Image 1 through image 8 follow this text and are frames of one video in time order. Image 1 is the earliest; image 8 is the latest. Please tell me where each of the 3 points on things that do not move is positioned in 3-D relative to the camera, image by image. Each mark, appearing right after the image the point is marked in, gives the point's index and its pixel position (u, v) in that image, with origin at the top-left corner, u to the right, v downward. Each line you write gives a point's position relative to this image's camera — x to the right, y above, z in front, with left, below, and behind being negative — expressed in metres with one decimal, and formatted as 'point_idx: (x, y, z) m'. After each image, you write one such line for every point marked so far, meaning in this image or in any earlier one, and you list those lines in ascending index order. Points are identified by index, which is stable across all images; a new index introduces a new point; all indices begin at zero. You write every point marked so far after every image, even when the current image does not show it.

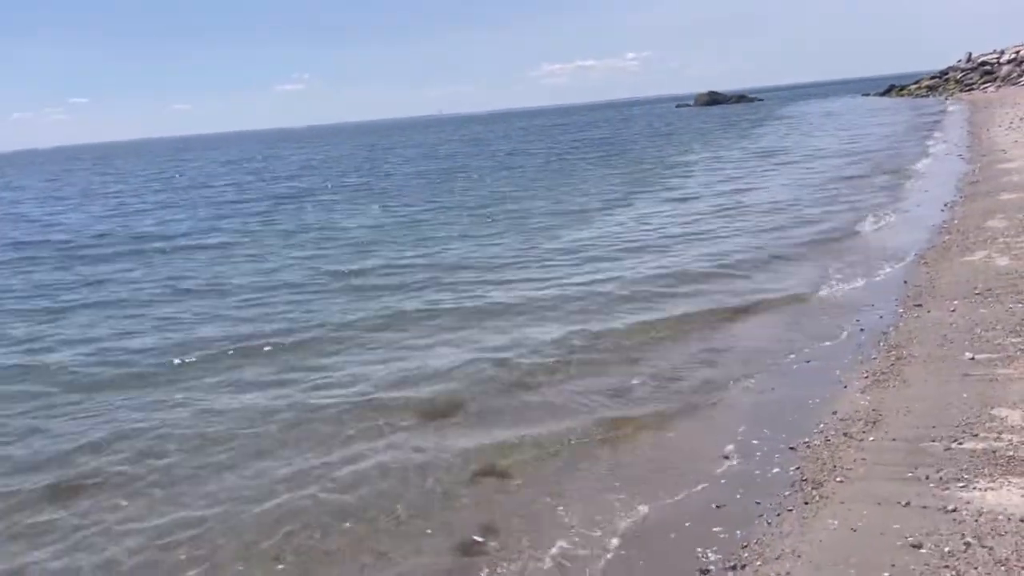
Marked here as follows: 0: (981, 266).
0: (+5.0, +0.2, +9.4) m
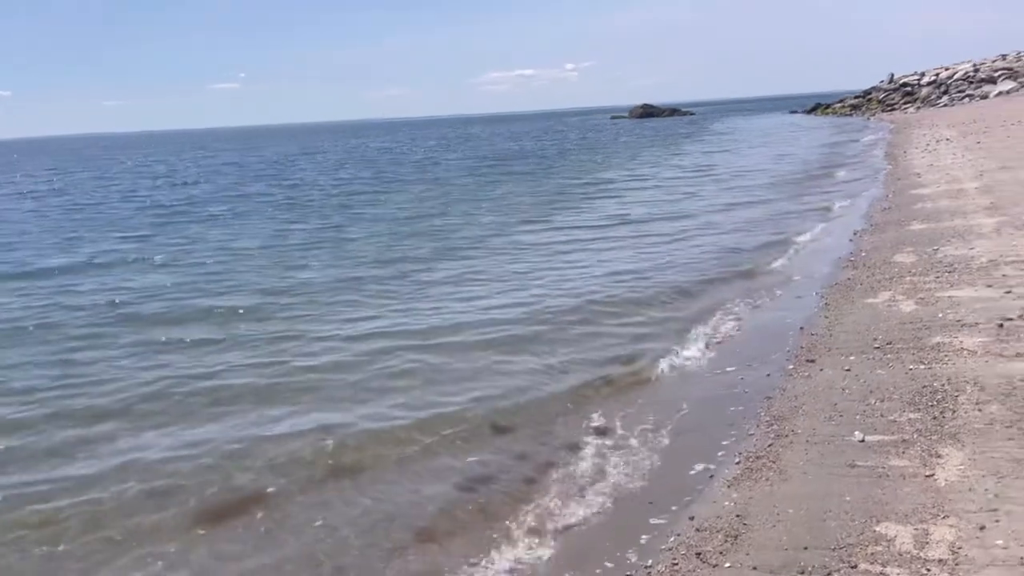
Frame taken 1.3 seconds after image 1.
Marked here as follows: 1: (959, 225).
0: (+3.6, -0.2, +8.5) m
1: (+6.8, +1.0, +13.1) m
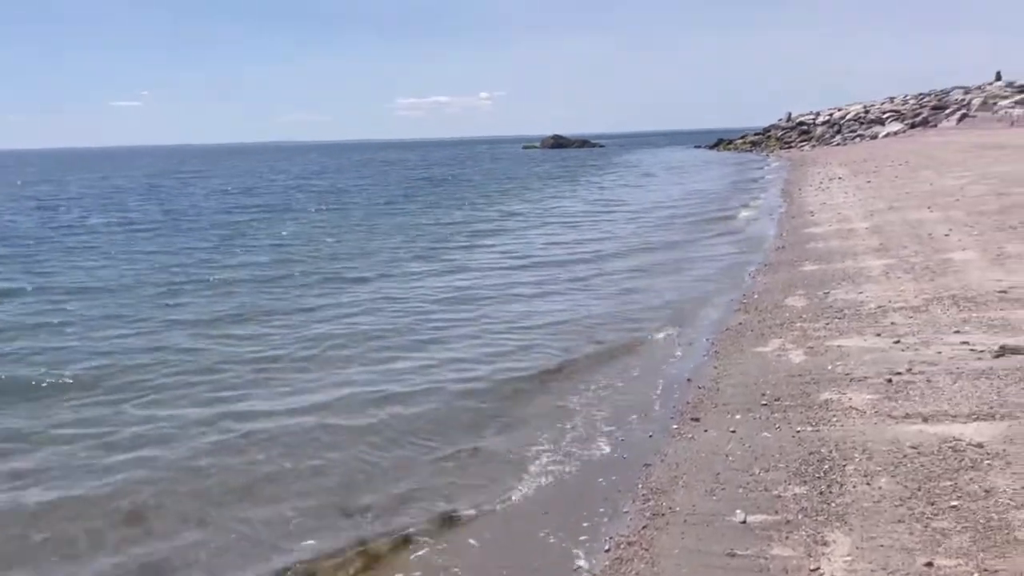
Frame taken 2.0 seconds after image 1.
0: (+2.4, -0.7, +8.1) m
1: (+5.1, +0.3, +13.1) m
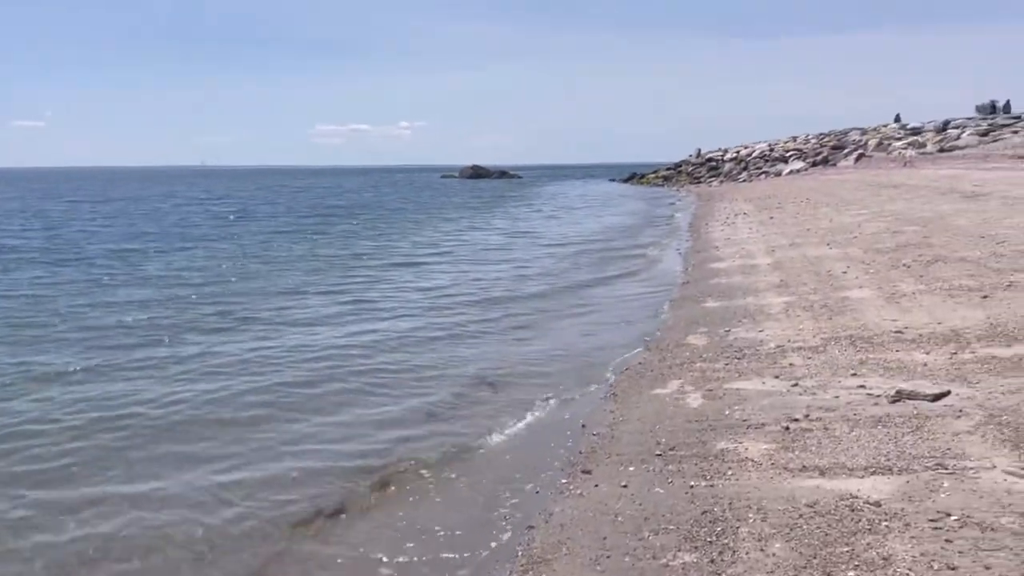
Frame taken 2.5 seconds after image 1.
0: (+1.4, -1.0, +7.8) m
1: (+3.6, -0.2, +13.0) m
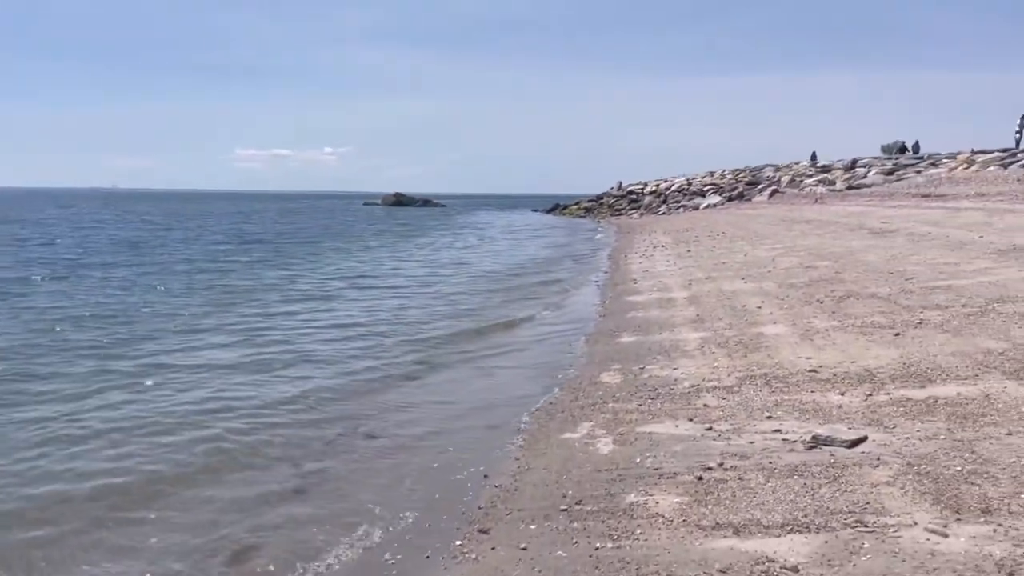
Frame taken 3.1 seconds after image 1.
0: (+0.6, -1.4, +7.3) m
1: (+2.3, -0.8, +12.8) m
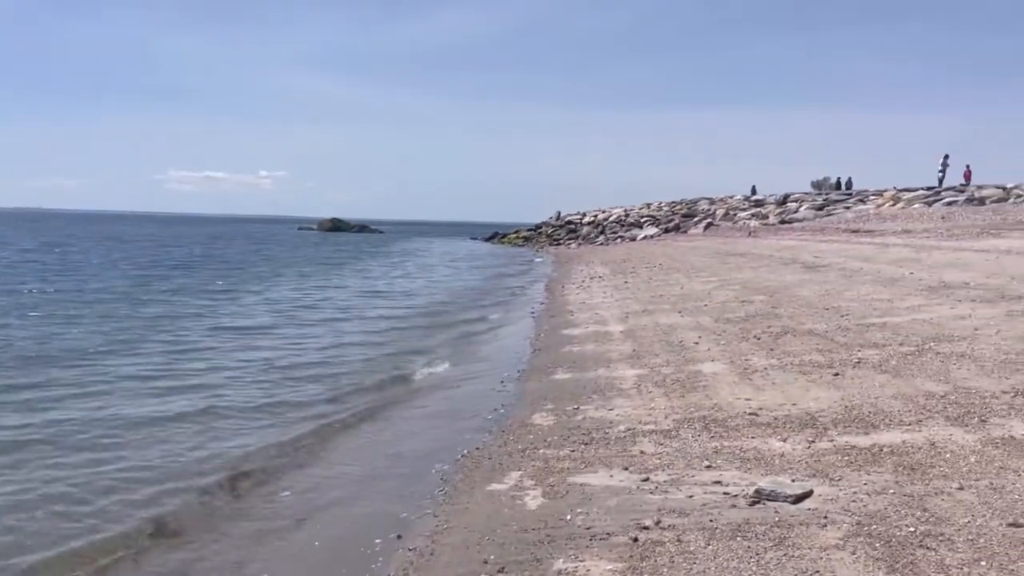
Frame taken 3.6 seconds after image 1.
0: (0.0, -1.7, +6.7) m
1: (+1.3, -1.3, +12.3) m
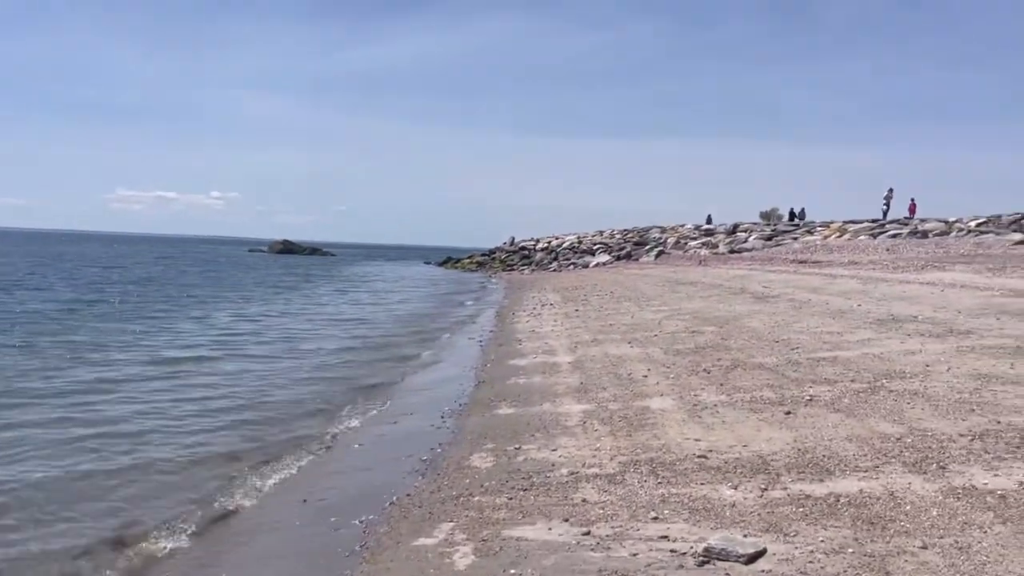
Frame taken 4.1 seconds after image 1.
0: (-0.6, -1.9, +6.1) m
1: (+0.5, -1.7, +11.7) m
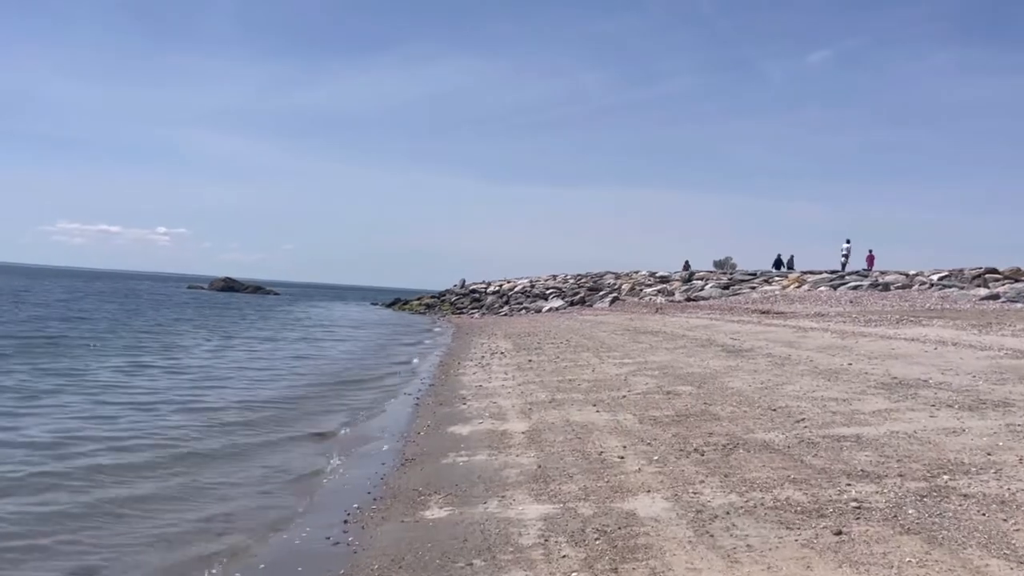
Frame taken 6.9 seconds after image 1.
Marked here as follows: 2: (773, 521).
0: (-0.9, -2.1, +2.8) m
1: (-0.2, -2.2, +8.4) m
2: (+2.3, -2.1, +7.7) m
